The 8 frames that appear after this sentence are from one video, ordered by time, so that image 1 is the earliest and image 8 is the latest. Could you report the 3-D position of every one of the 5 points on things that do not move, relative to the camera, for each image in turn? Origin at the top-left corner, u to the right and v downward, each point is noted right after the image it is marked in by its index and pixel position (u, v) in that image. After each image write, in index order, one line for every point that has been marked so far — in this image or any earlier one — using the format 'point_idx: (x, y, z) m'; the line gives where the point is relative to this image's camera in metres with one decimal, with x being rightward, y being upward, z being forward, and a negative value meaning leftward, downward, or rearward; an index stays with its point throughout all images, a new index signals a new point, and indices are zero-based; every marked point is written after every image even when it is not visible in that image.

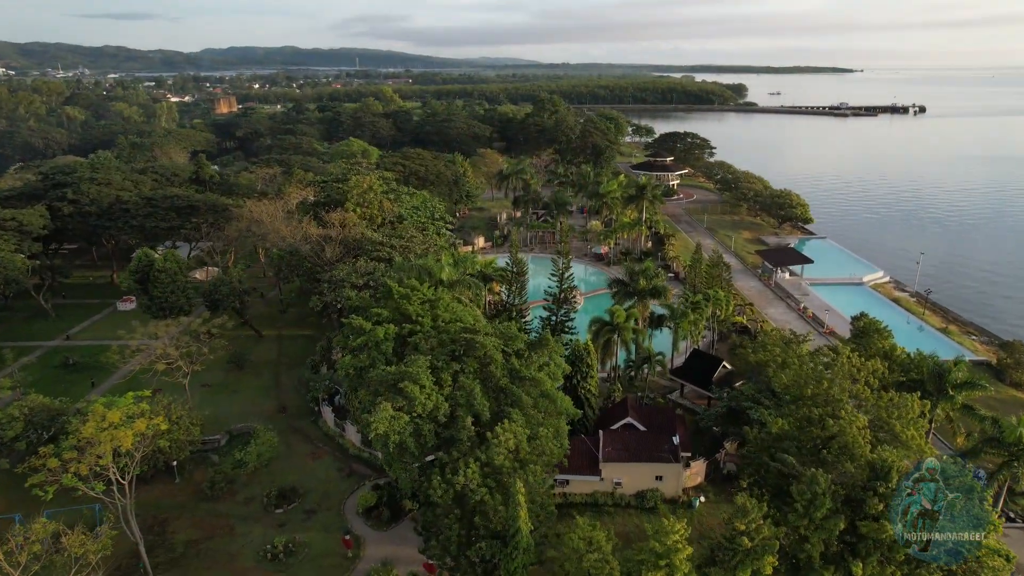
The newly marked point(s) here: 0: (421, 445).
0: (-2.5, -4.4, +18.2) m
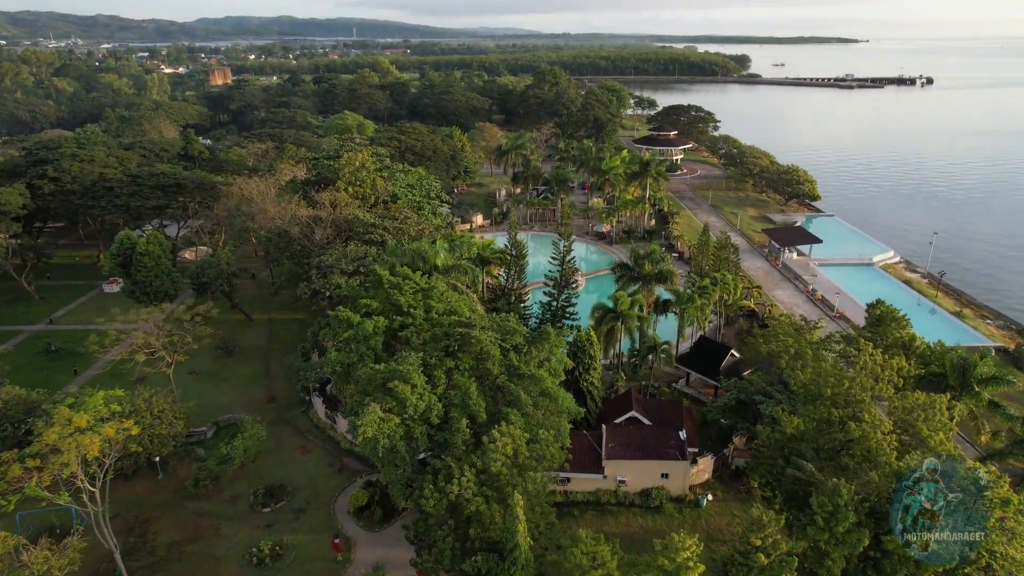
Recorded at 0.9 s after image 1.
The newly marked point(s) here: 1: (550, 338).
0: (-2.6, -4.2, +17.0) m
1: (+1.2, -1.5, +19.6) m
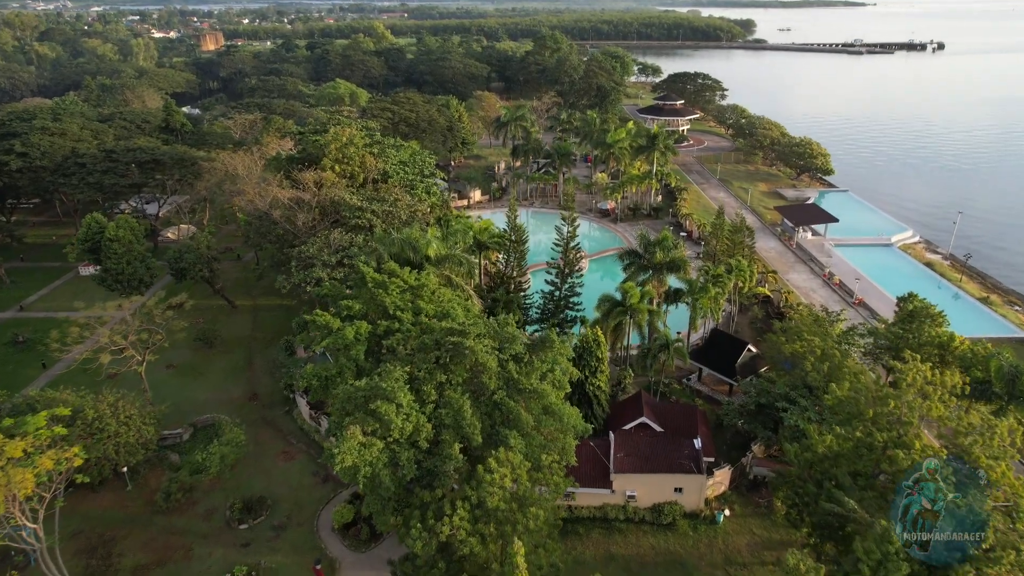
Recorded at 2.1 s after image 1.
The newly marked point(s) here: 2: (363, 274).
0: (-2.6, -4.3, +15.0) m
1: (+1.1, -1.5, +17.4) m
2: (-4.4, +0.4, +19.1) m
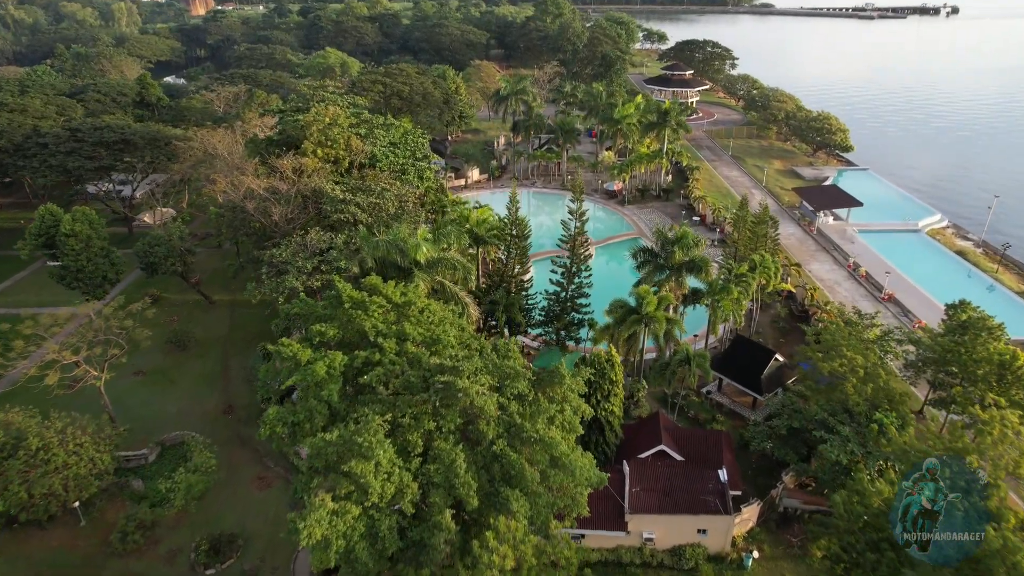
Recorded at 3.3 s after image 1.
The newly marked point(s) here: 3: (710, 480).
0: (-2.5, -5.0, +12.5) m
1: (+1.2, -2.1, +14.8) m
2: (-4.3, -0.1, +16.4) m
3: (+5.7, -5.5, +18.8) m
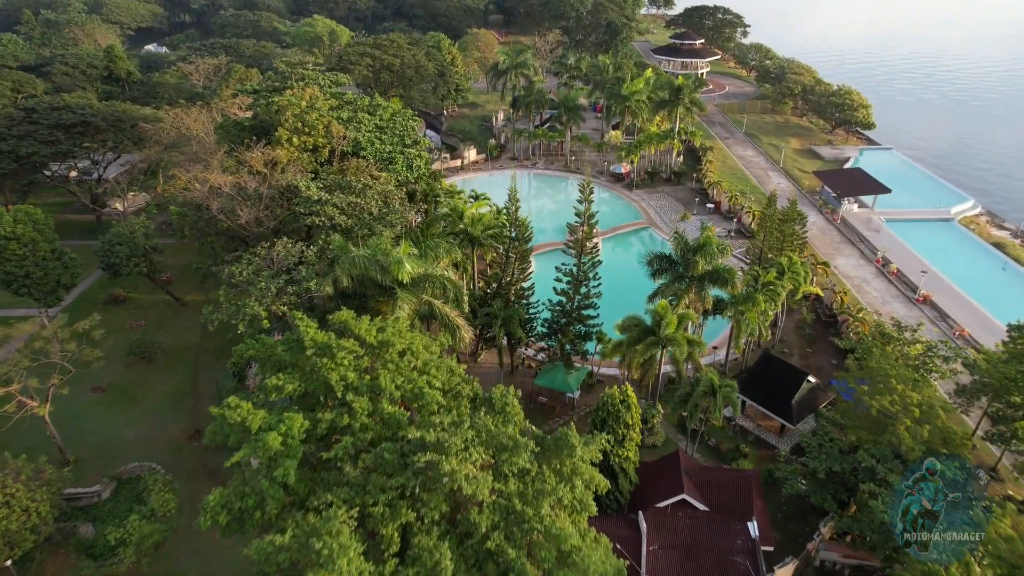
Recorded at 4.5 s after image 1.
0: (-2.6, -6.0, +9.9) m
1: (+1.2, -3.0, +12.1) m
2: (-4.3, -0.9, +13.6) m
3: (+5.6, -6.2, +16.2) m
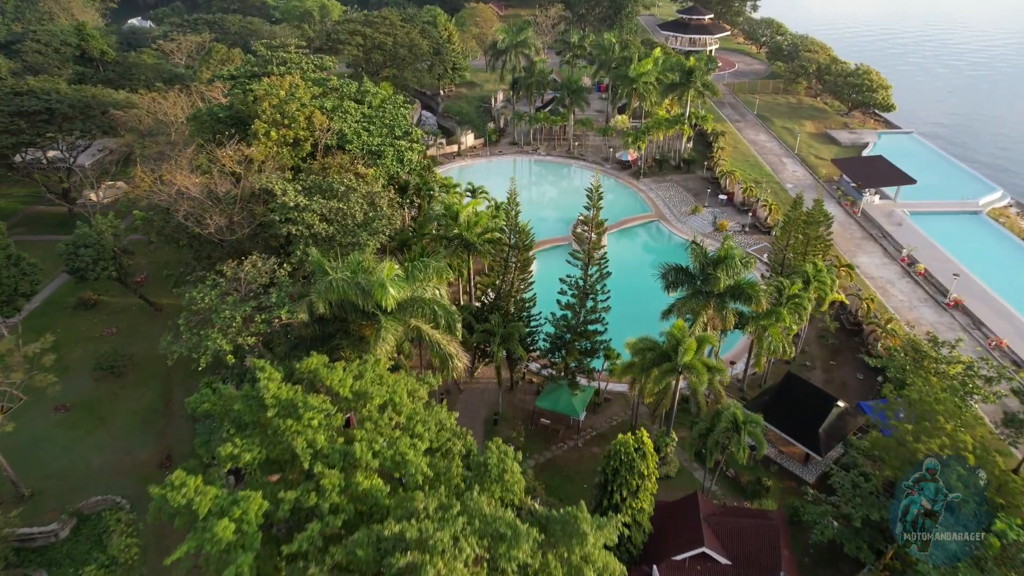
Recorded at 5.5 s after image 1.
0: (-2.6, -6.9, +8.1) m
1: (+1.1, -3.8, +10.1) m
2: (-4.3, -1.6, +11.5) m
3: (+5.6, -6.9, +14.4) m
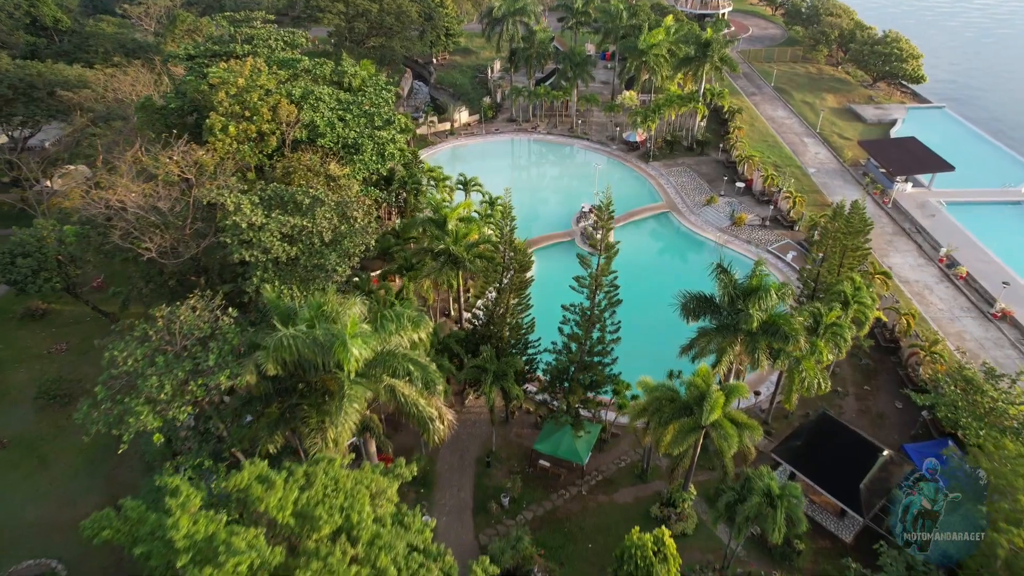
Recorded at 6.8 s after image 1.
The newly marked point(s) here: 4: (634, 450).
0: (-2.7, -8.4, +5.7) m
1: (+1.0, -5.2, +7.6) m
2: (-4.5, -3.0, +8.8) m
3: (+5.5, -8.0, +12.0) m
4: (+3.6, -4.8, +19.5) m
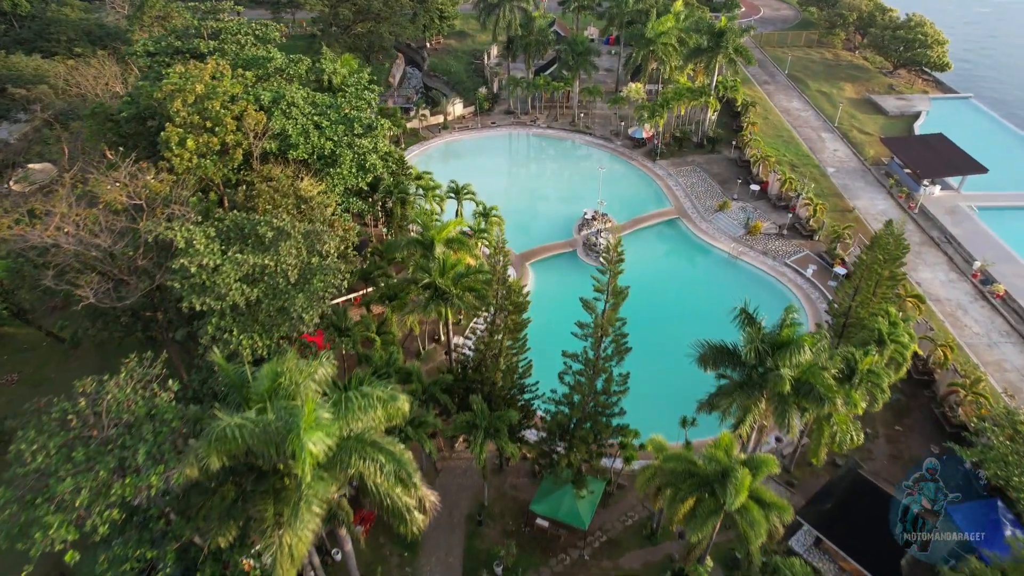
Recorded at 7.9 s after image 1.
0: (-2.9, -9.9, +3.9) m
1: (+0.9, -6.6, +5.6) m
2: (-4.6, -4.3, +6.8) m
3: (+5.3, -9.2, +10.1) m
4: (+3.5, -5.8, +17.6) m
